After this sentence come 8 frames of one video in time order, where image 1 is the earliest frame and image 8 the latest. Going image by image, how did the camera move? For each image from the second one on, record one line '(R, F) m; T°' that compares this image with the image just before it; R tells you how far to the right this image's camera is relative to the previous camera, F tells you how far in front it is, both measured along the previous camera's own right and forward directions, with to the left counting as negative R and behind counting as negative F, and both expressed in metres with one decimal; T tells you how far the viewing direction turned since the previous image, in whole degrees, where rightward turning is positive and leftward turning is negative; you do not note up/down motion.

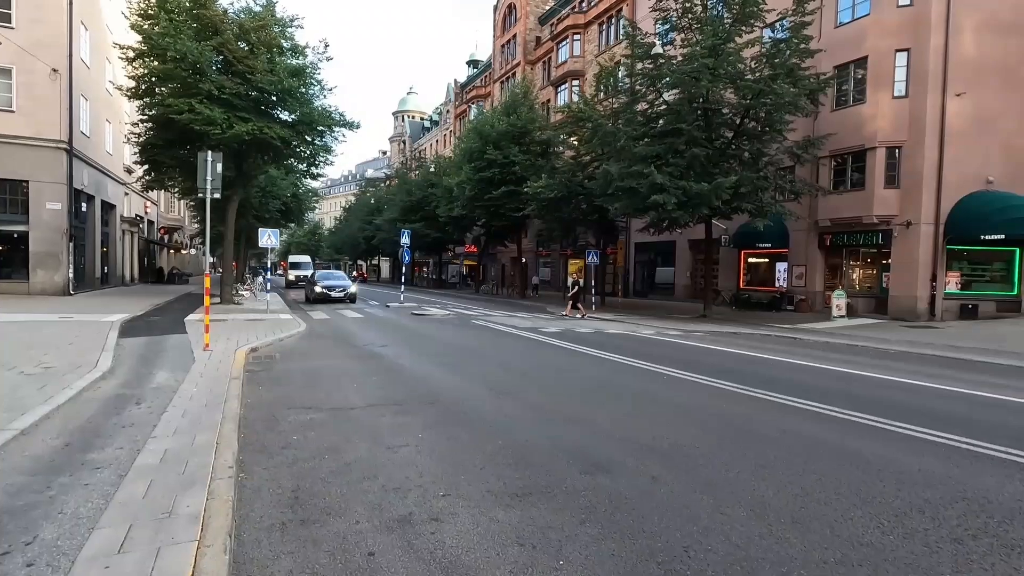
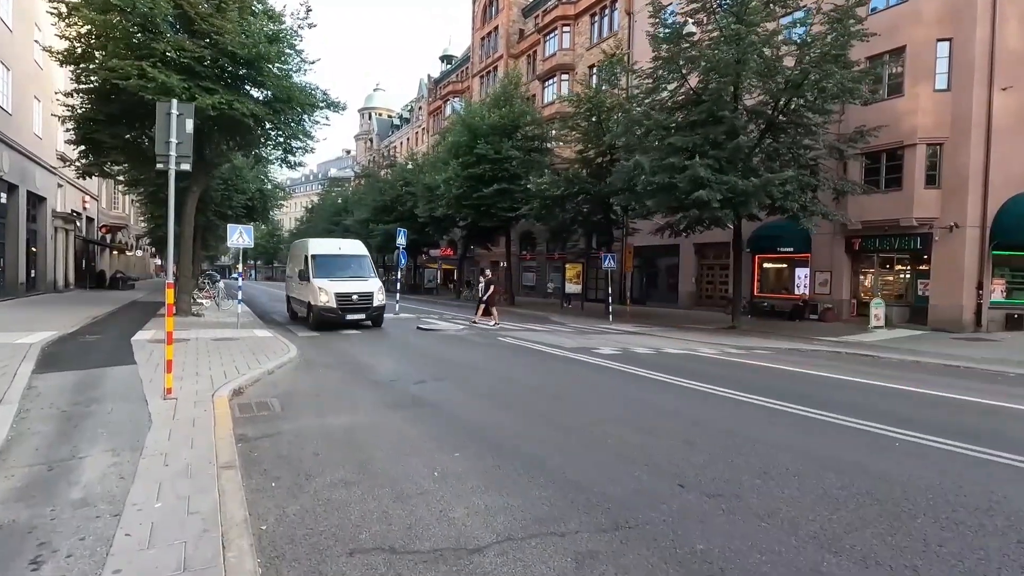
(-1.8, +2.8) m; +4°
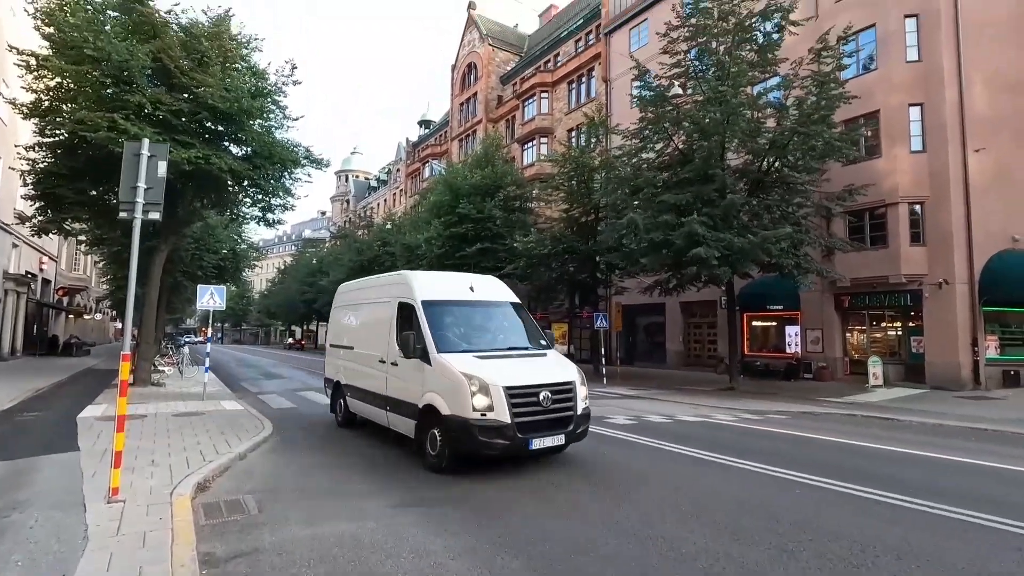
(-0.5, +0.9) m; +3°
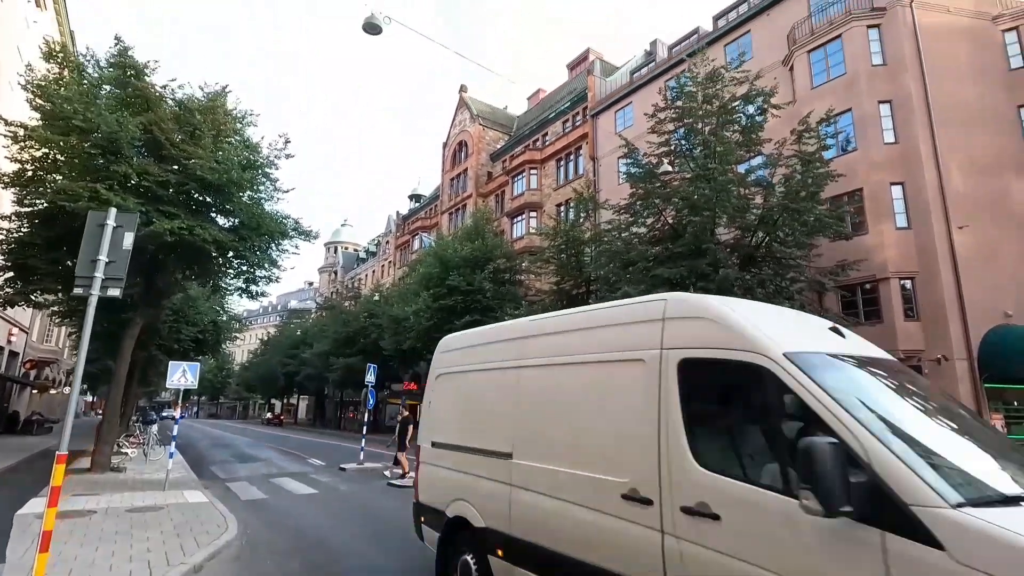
(-0.2, +0.5) m; +1°
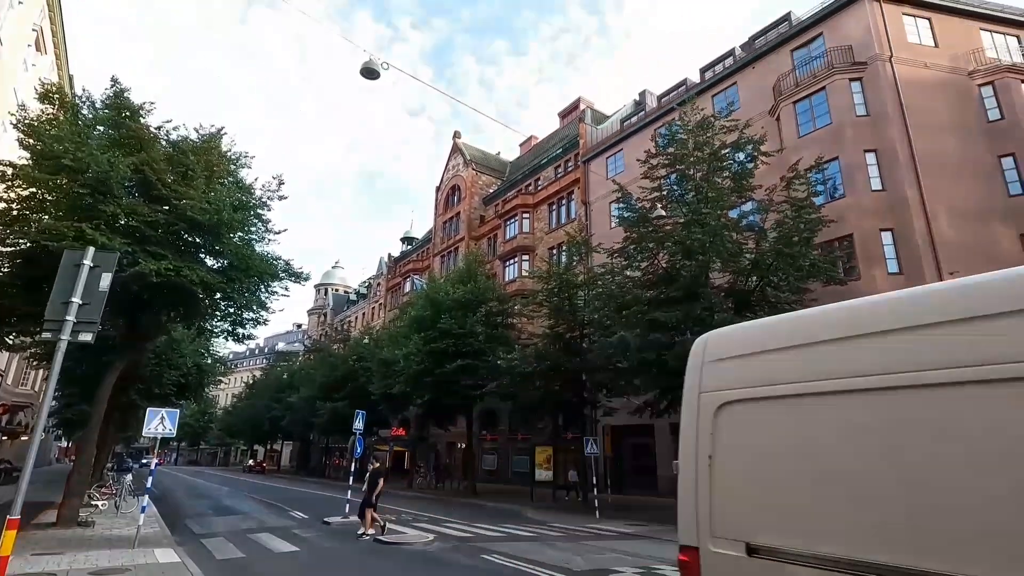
(-0.1, +0.3) m; +1°
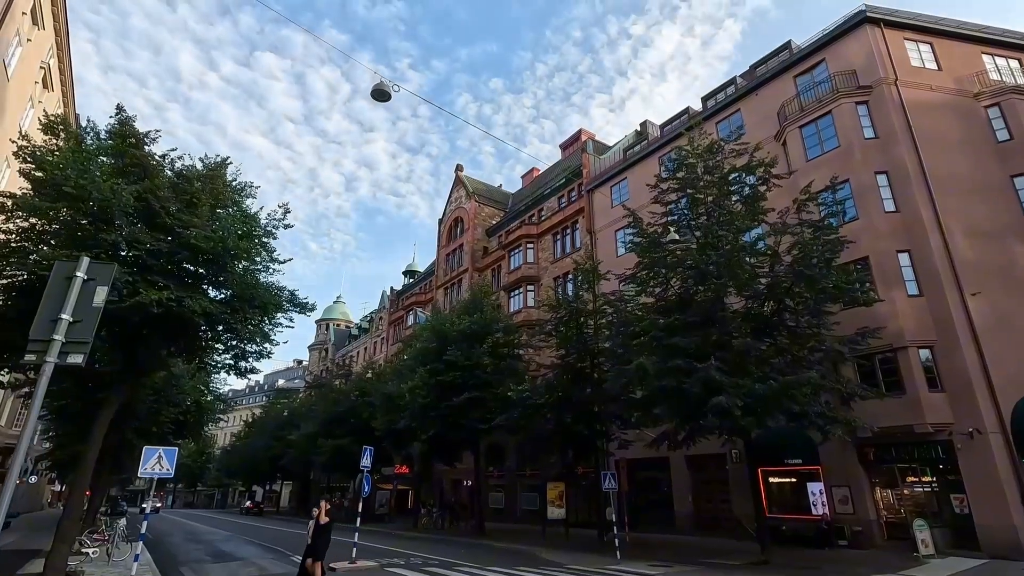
(-0.4, +0.5) m; 0°
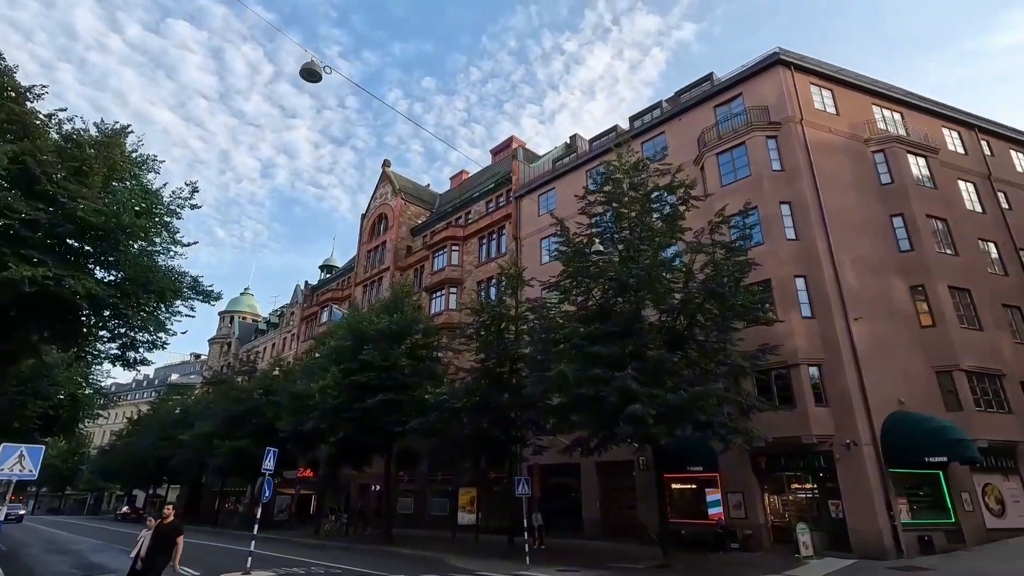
(-0.1, +0.2) m; +8°
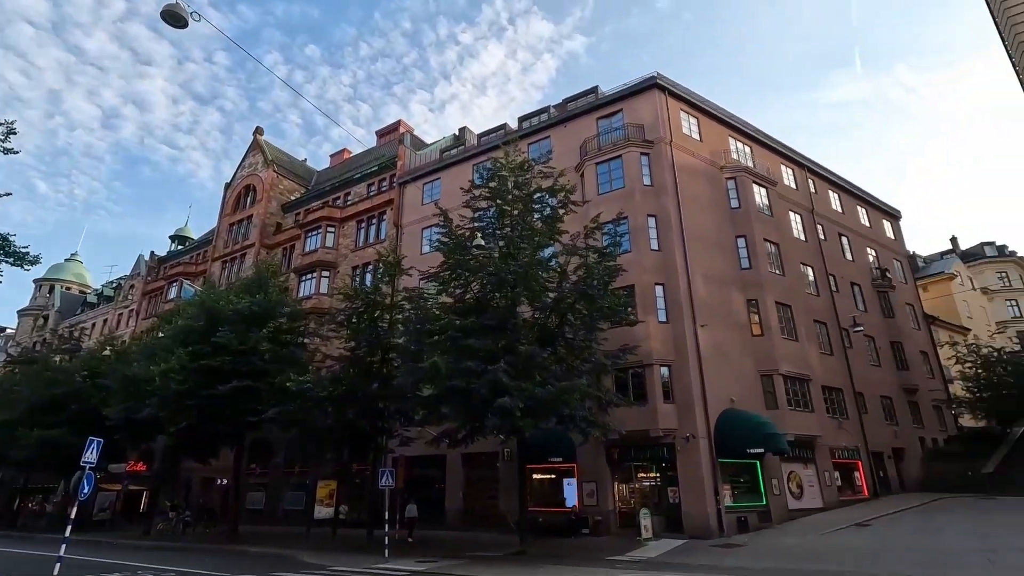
(0.0, 0.0) m; +13°
